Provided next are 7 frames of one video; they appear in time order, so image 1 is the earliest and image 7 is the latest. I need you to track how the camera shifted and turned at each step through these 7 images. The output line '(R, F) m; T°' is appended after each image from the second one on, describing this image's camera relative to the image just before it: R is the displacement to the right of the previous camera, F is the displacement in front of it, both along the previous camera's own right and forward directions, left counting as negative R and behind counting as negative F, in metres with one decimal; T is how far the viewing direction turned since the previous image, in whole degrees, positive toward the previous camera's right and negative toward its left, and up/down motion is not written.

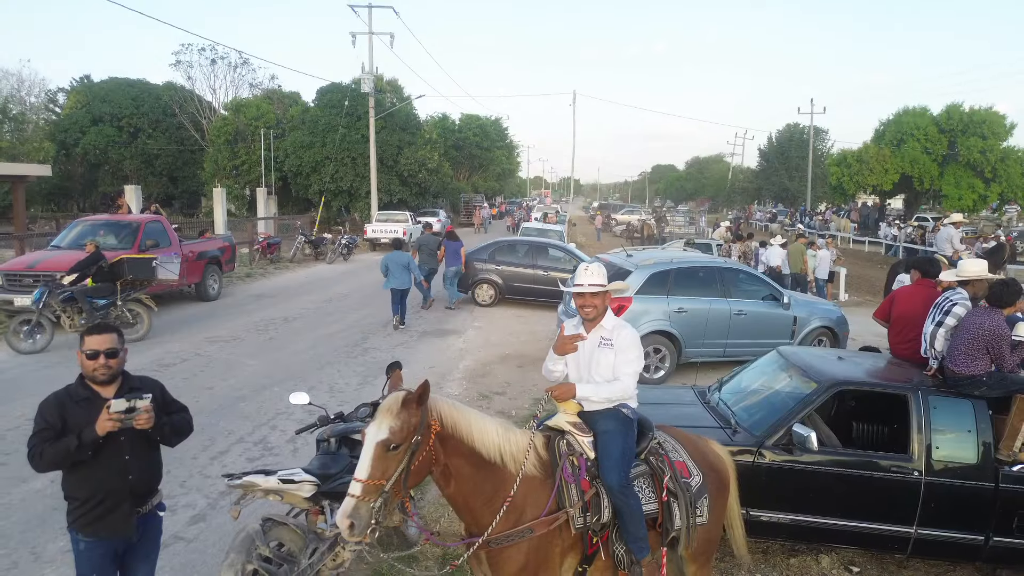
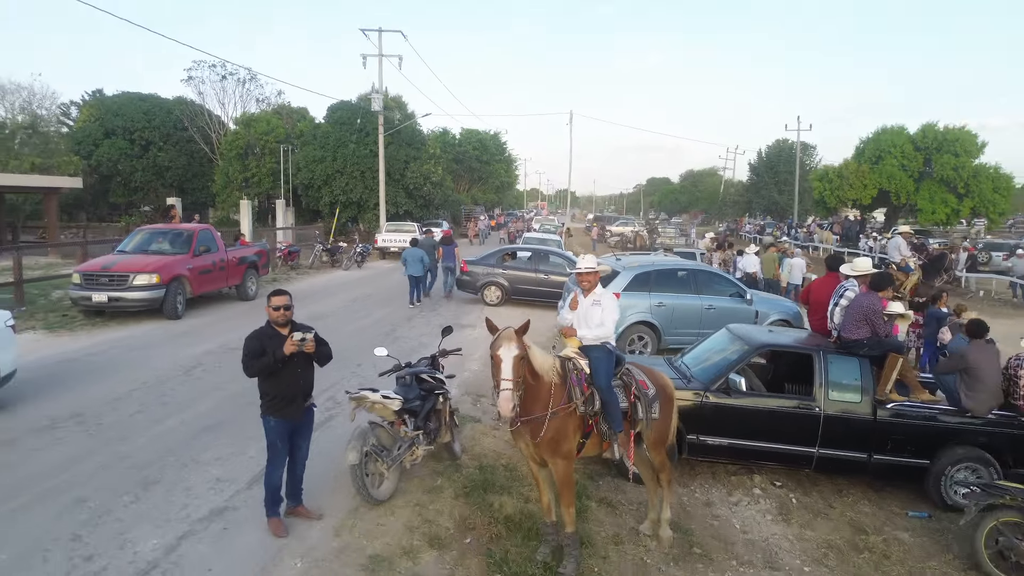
(-0.1, -1.4) m; 0°
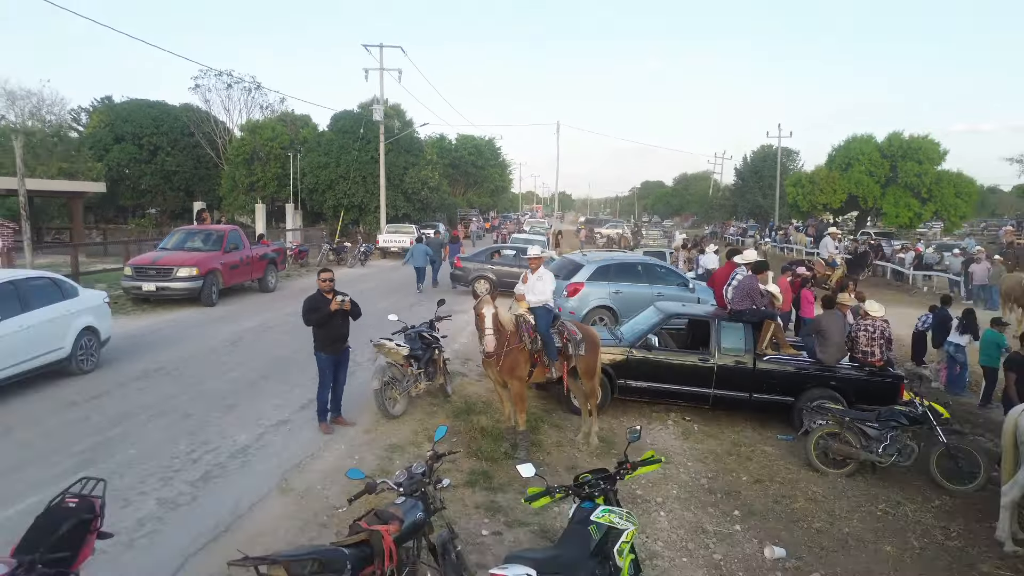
(+0.2, -1.7) m; 0°
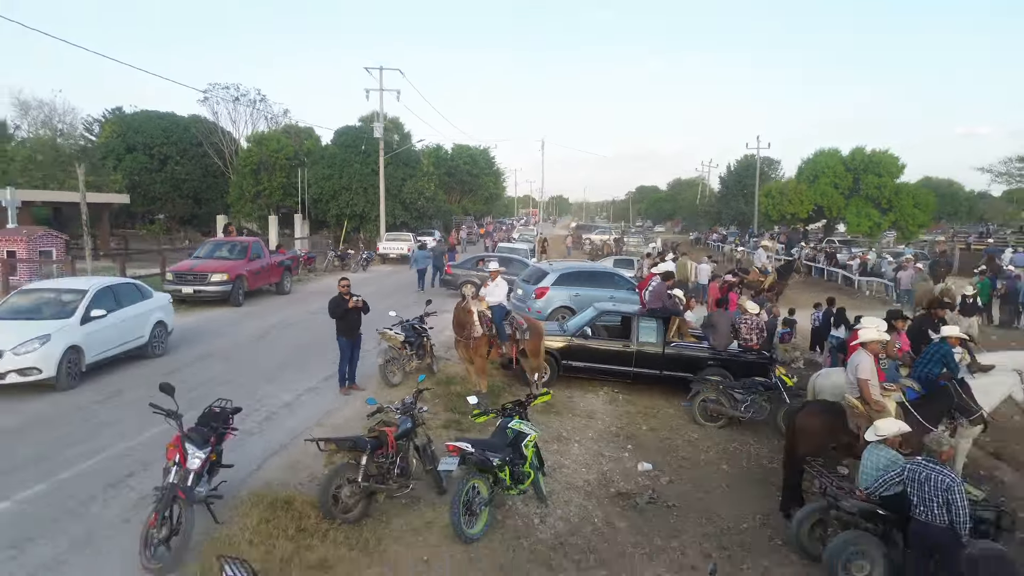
(+0.3, -2.1) m; 0°
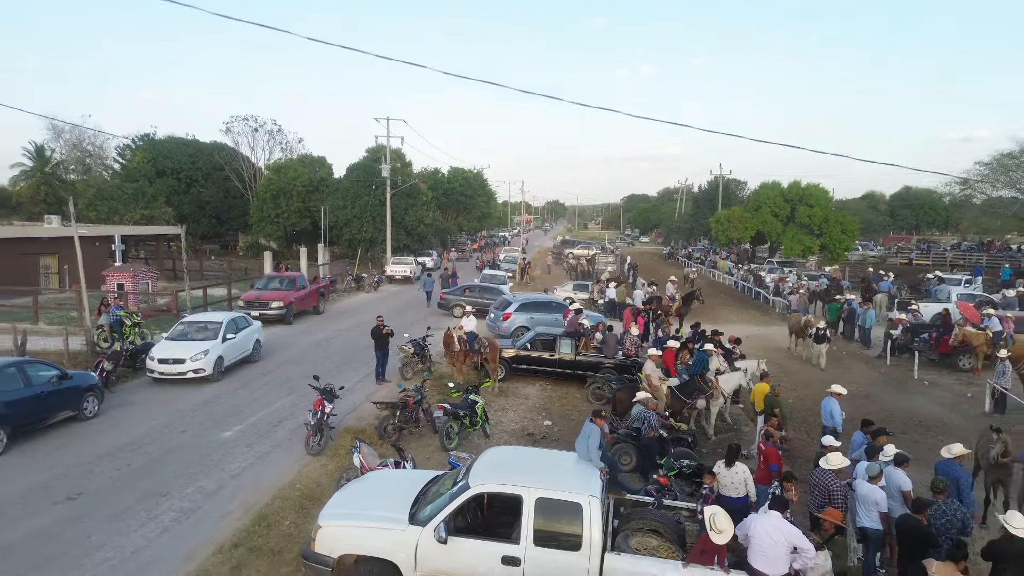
(+0.5, -5.2) m; 0°
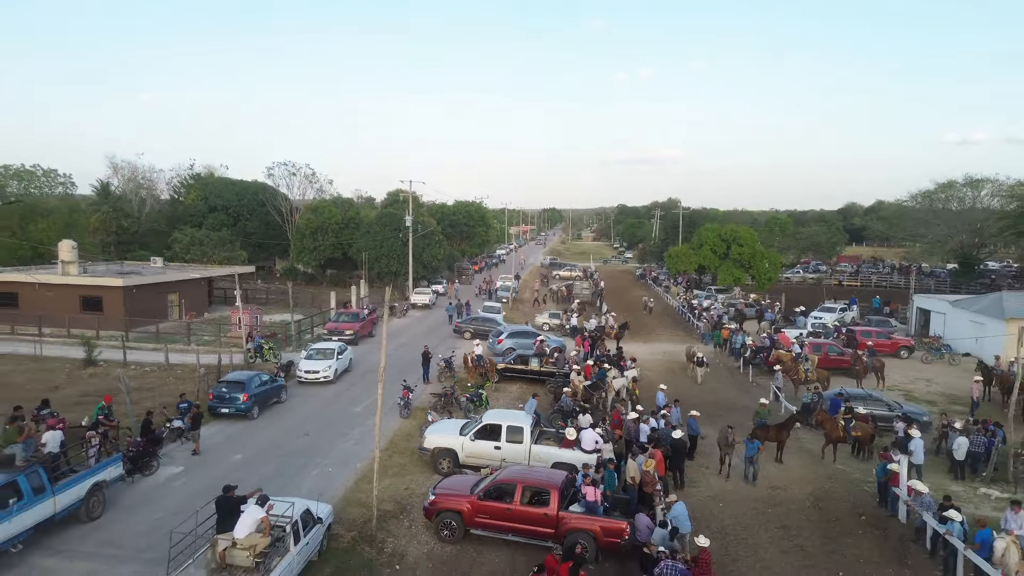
(+0.3, -9.5) m; 0°
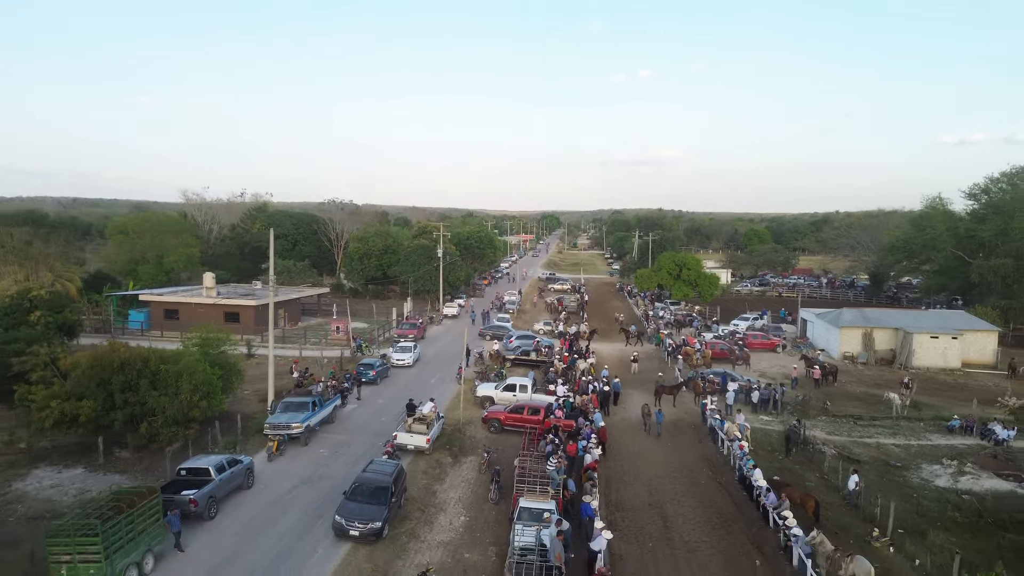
(-0.4, -14.4) m; 0°
